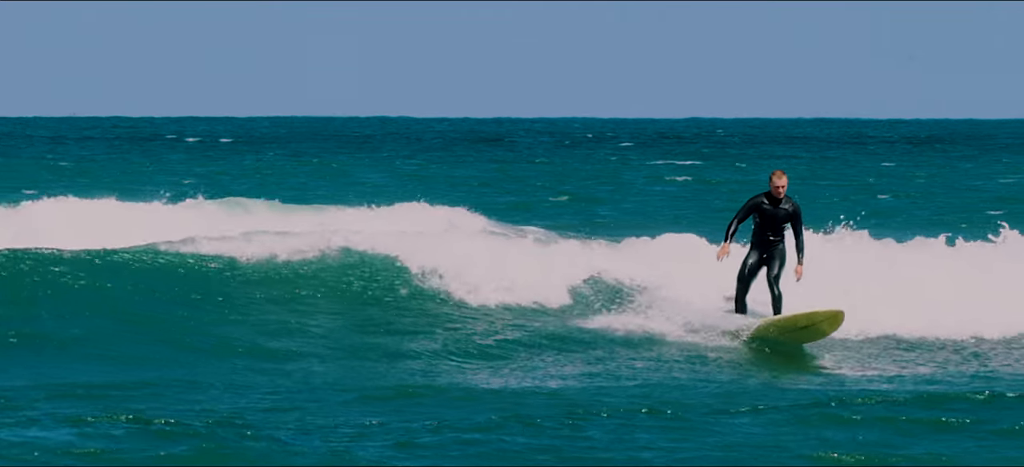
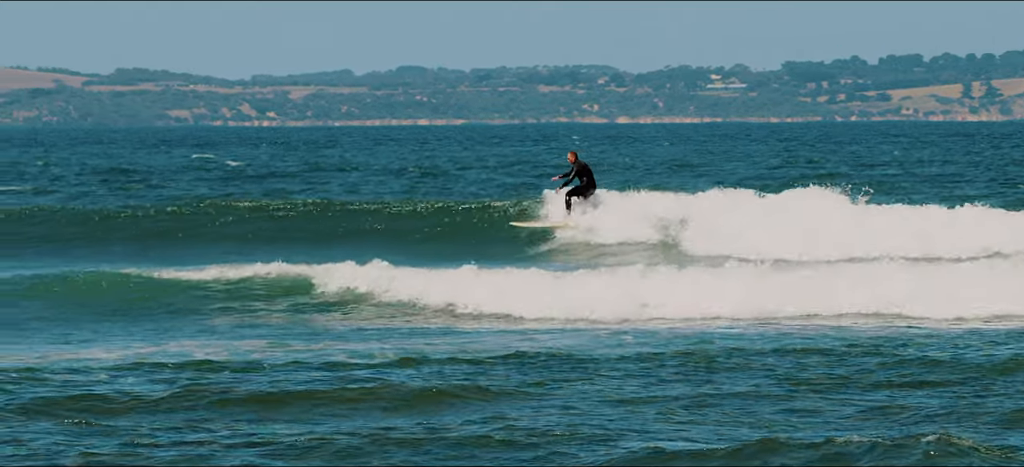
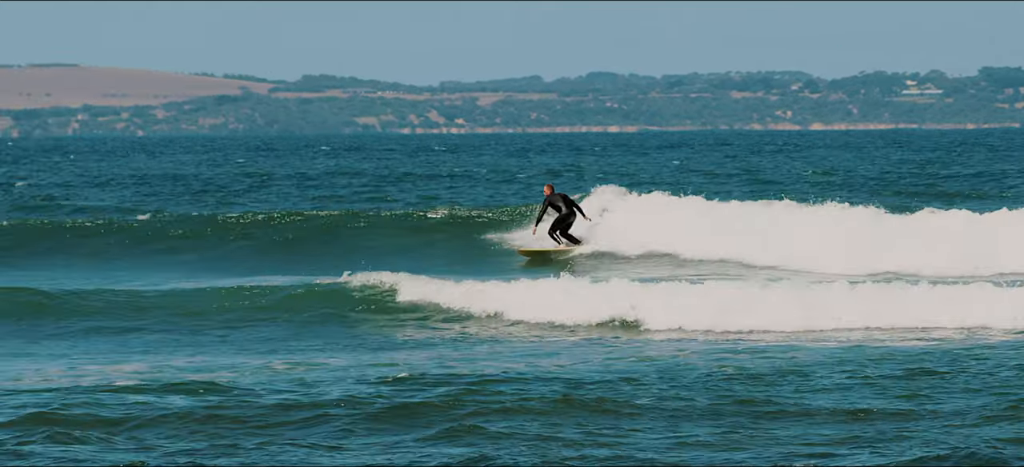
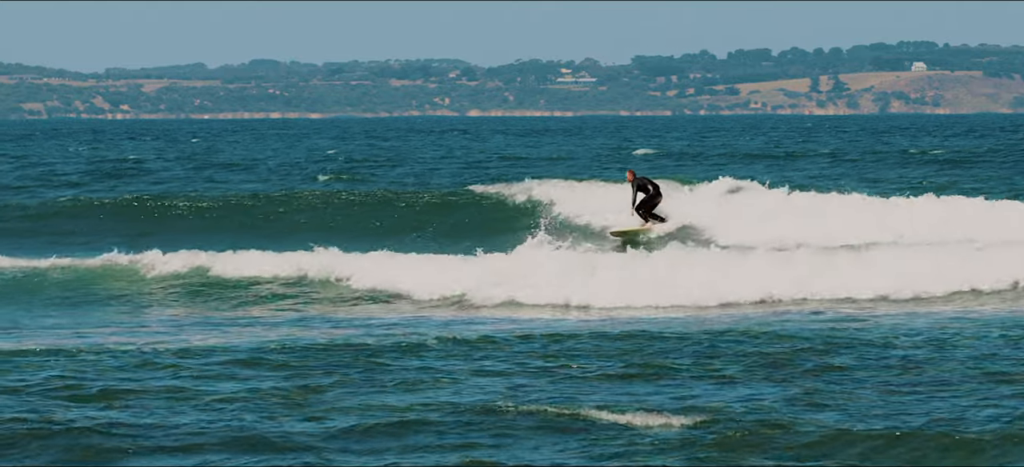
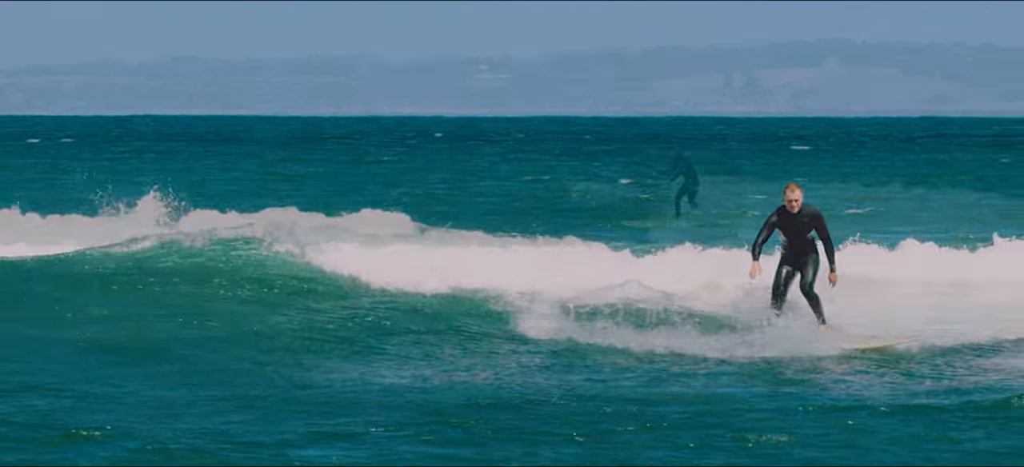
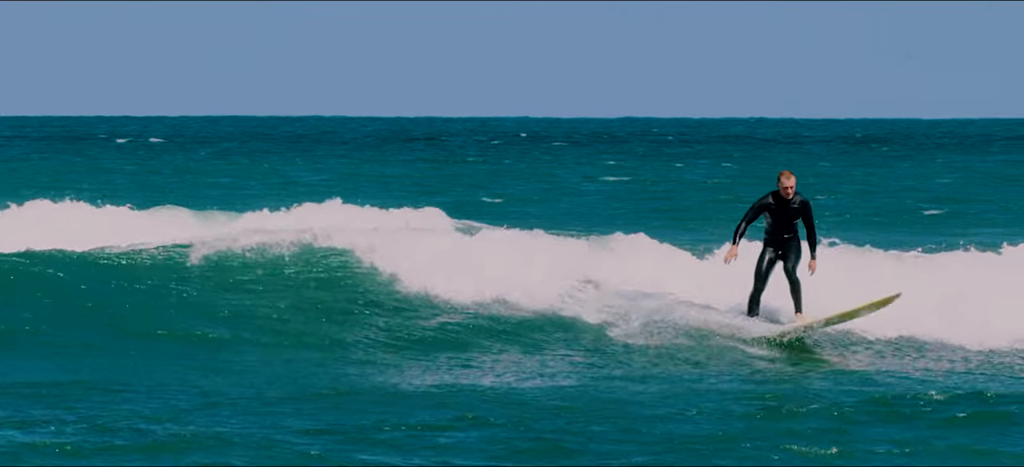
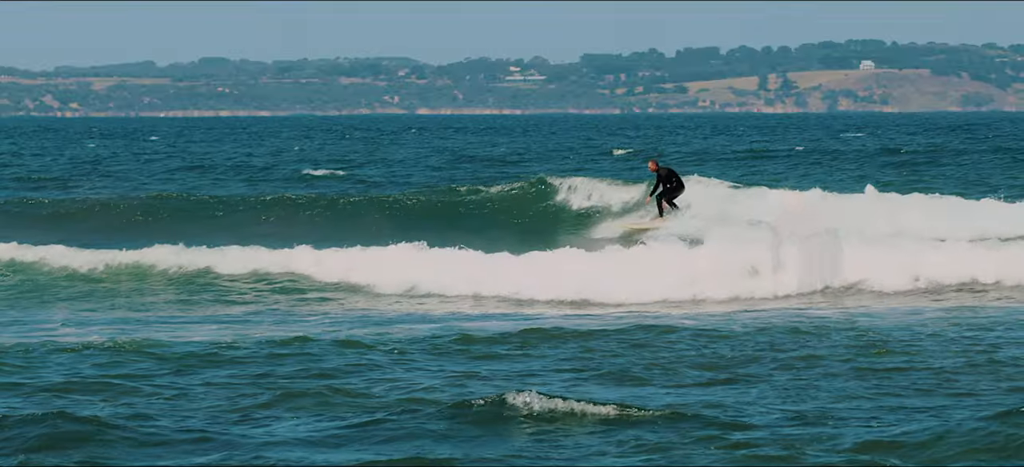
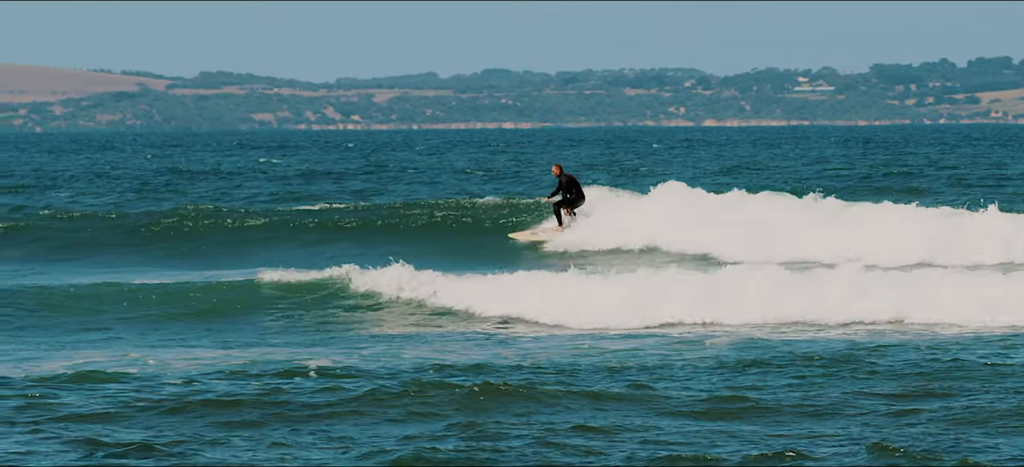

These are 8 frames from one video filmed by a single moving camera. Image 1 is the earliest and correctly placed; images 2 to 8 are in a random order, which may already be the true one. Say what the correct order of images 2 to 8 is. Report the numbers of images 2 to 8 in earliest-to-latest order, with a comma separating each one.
6, 5, 7, 4, 2, 8, 3
